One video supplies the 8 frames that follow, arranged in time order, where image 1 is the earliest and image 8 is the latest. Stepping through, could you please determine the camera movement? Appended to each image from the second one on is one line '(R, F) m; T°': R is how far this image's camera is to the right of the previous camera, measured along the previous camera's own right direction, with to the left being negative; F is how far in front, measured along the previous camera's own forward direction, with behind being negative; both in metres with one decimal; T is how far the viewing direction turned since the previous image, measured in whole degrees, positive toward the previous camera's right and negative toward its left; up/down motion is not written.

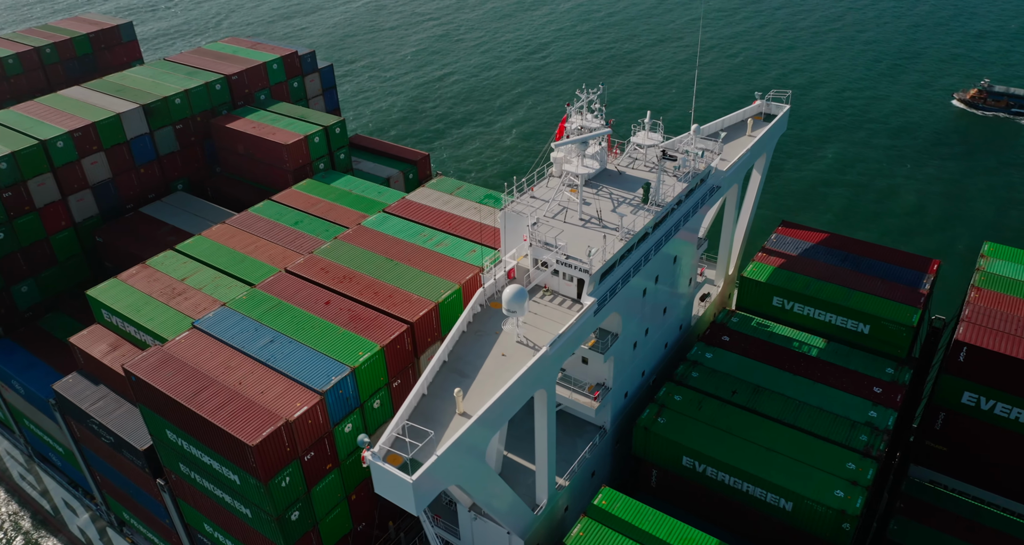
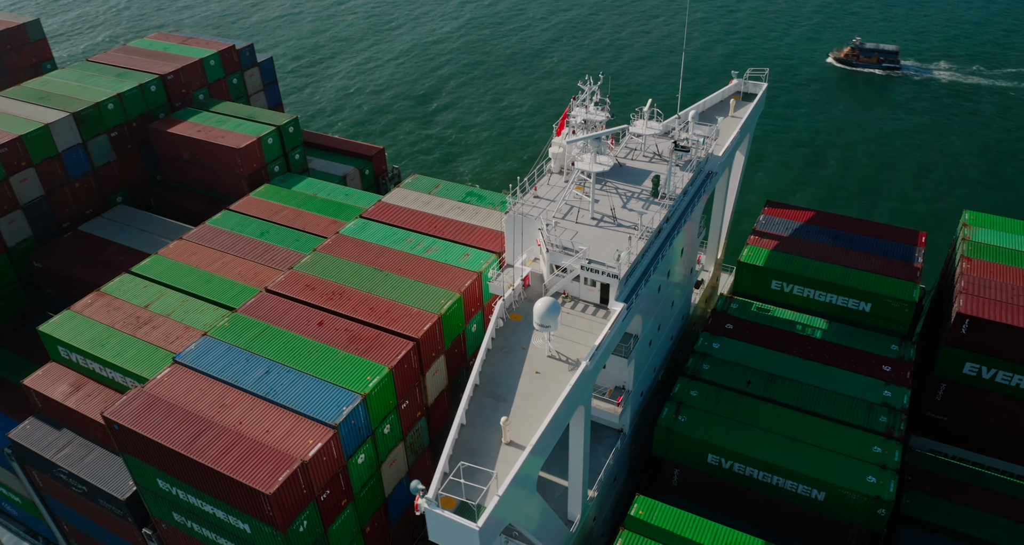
(-4.0, +2.3) m; +6°
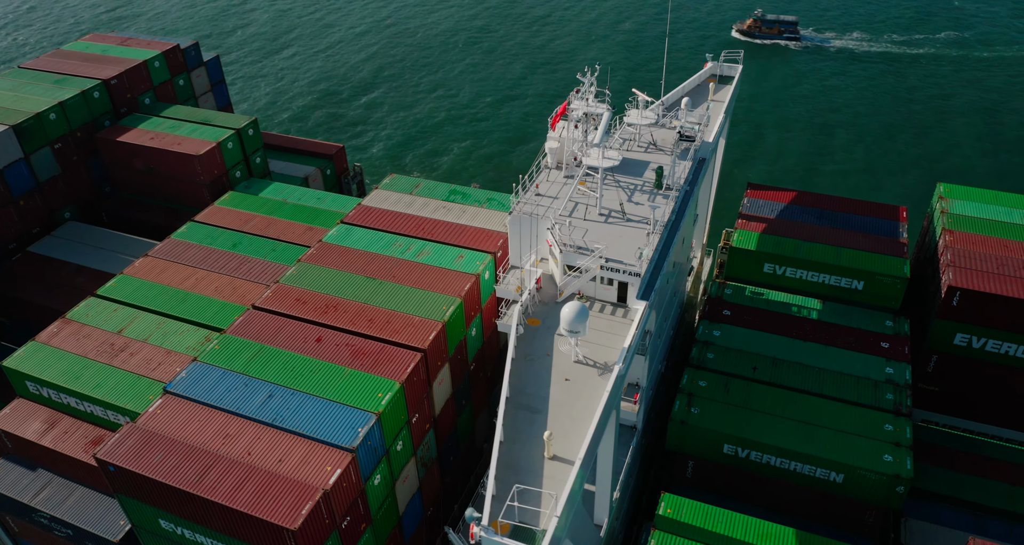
(-3.2, +1.4) m; +5°
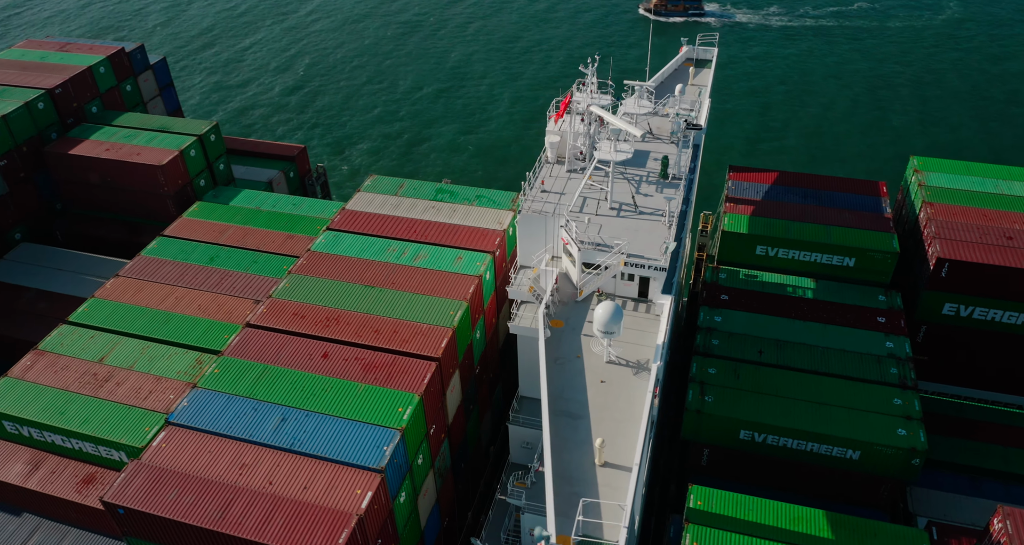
(-3.3, +1.1) m; +5°
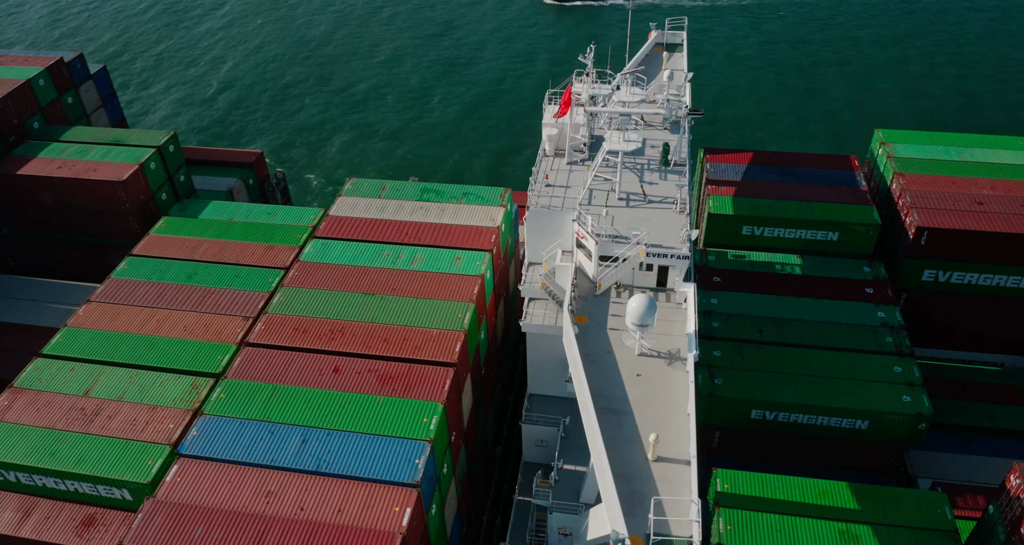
(-3.4, +0.8) m; +5°
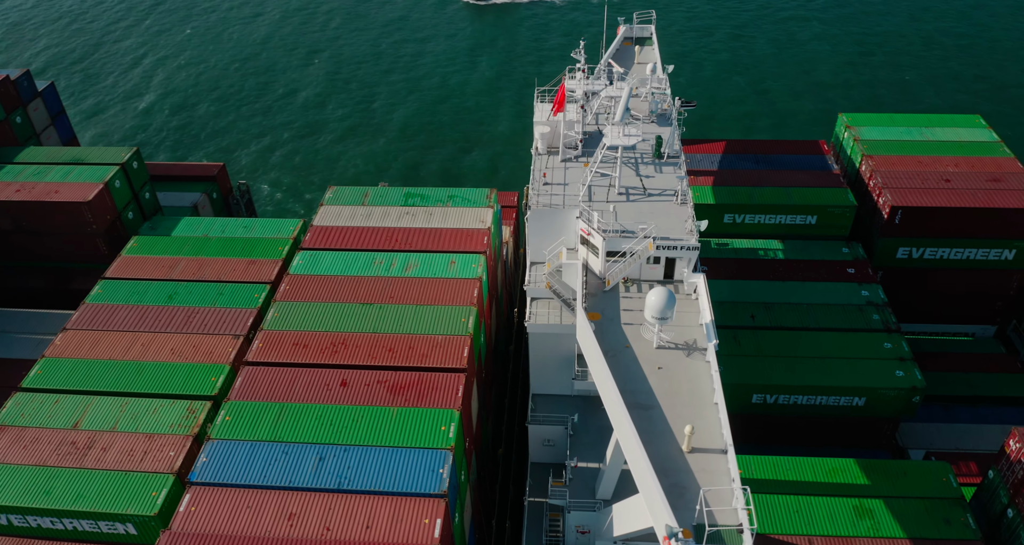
(-2.6, +0.4) m; +4°
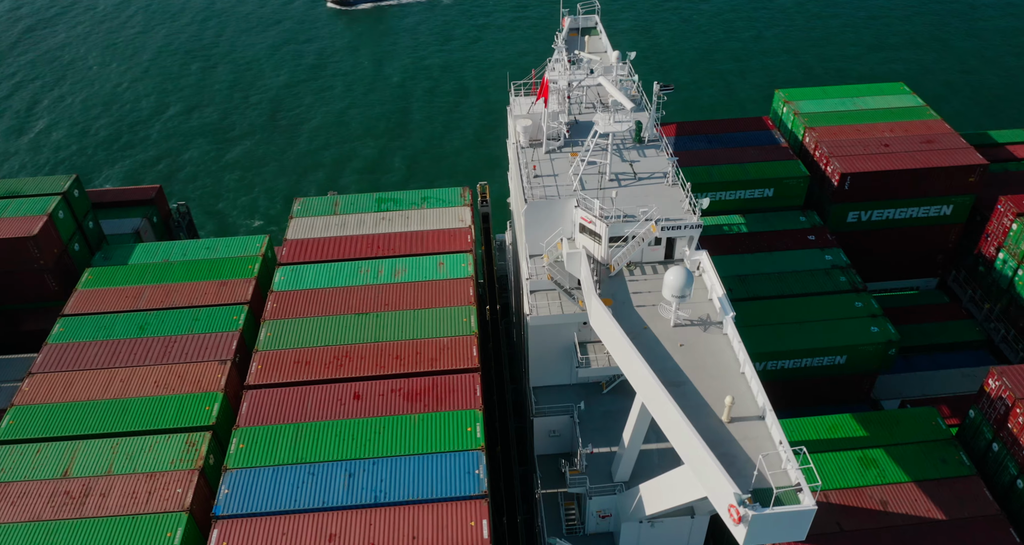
(-4.0, +0.3) m; +7°
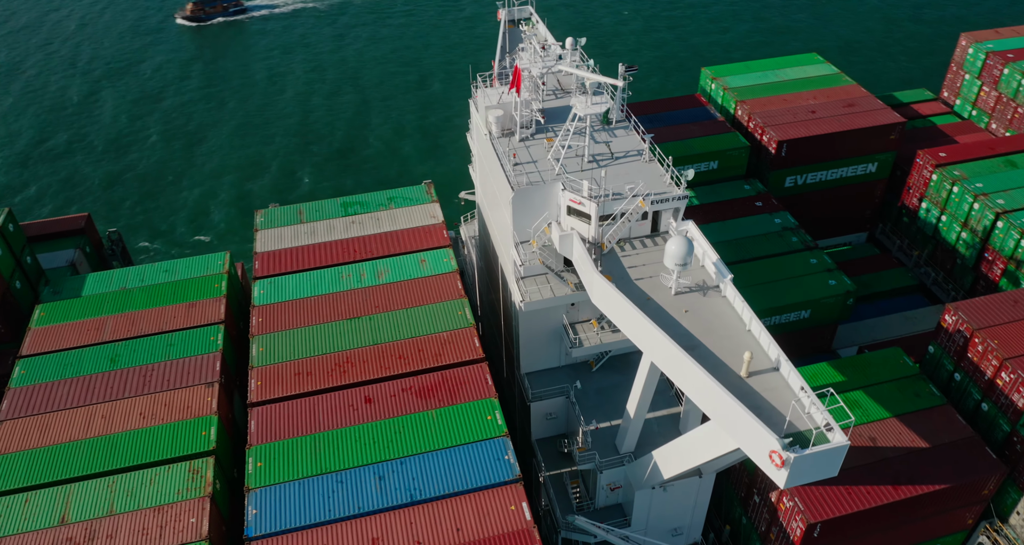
(-3.9, -0.1) m; +7°
